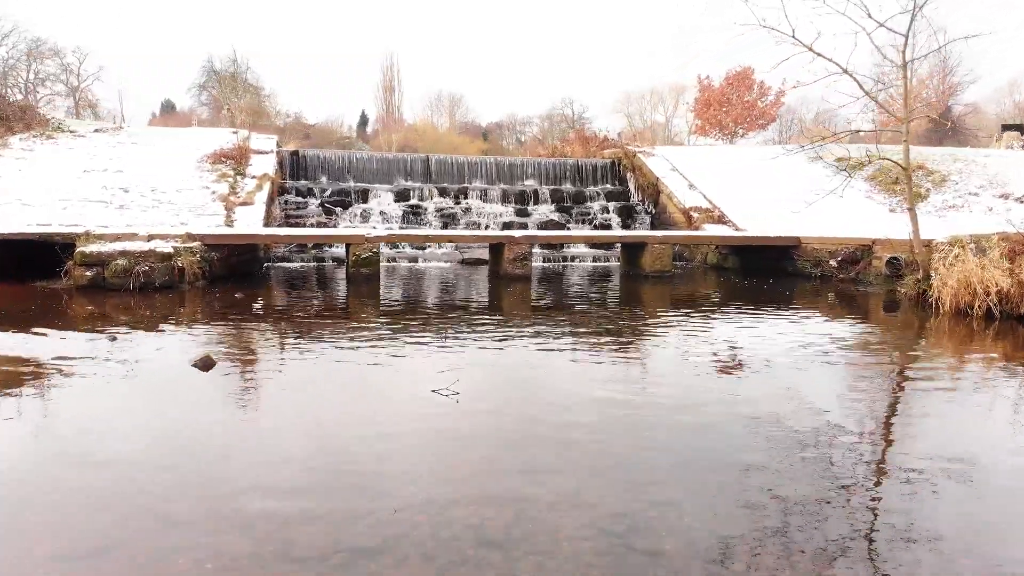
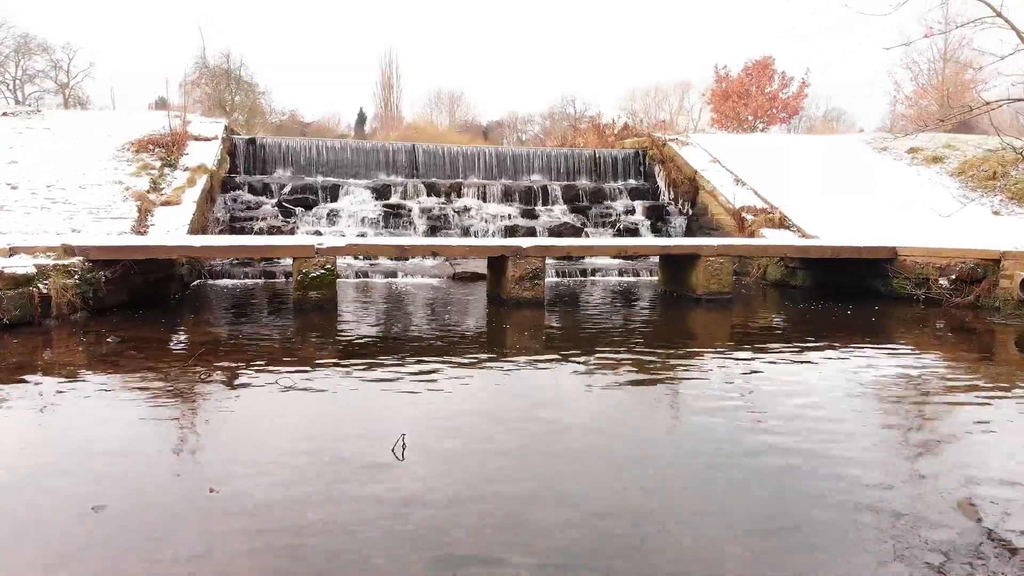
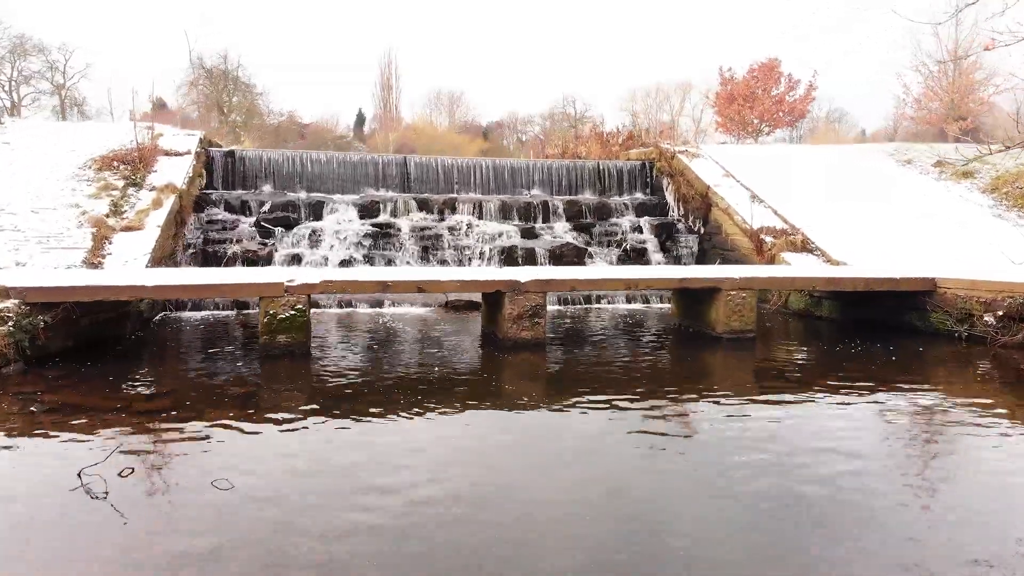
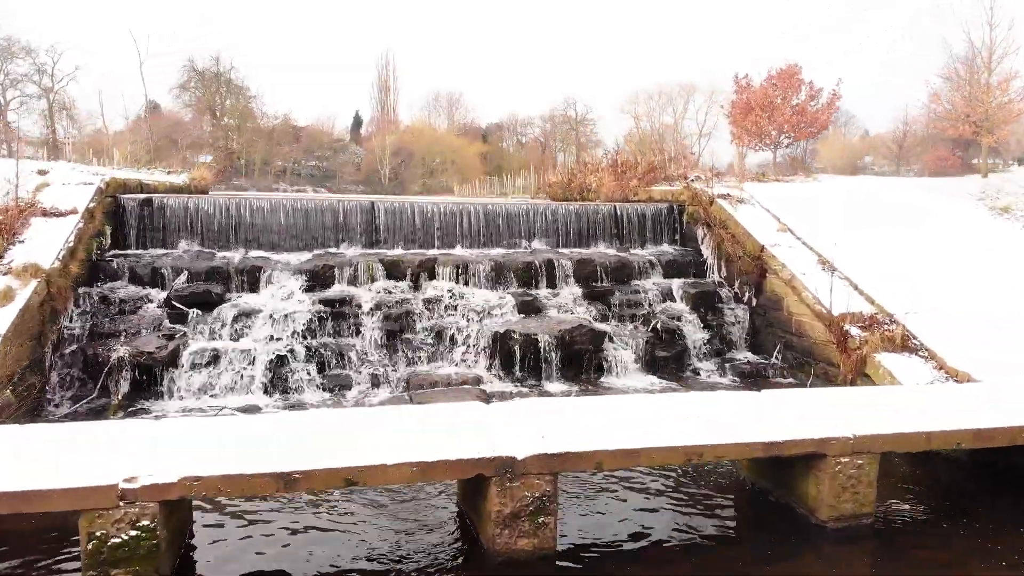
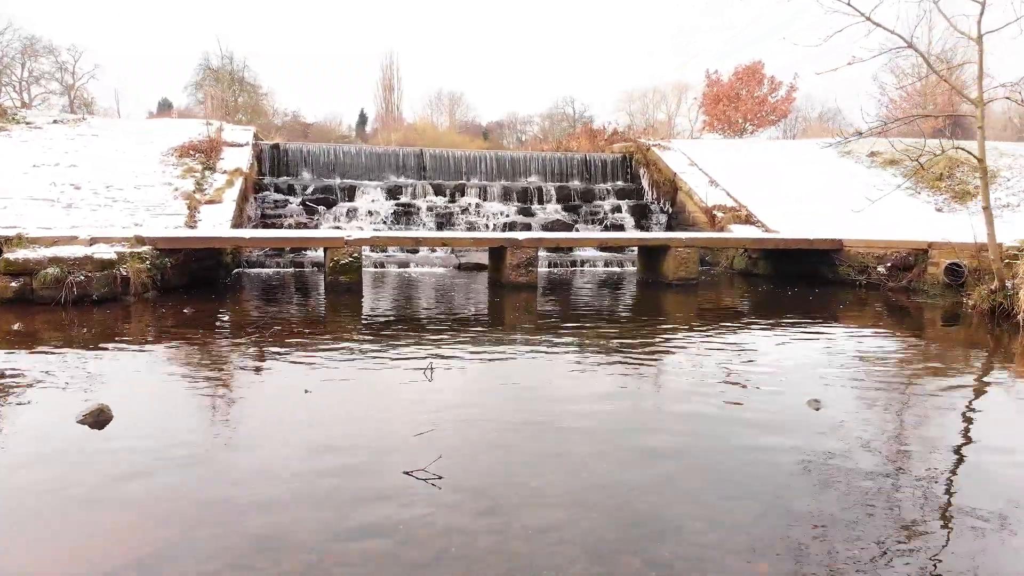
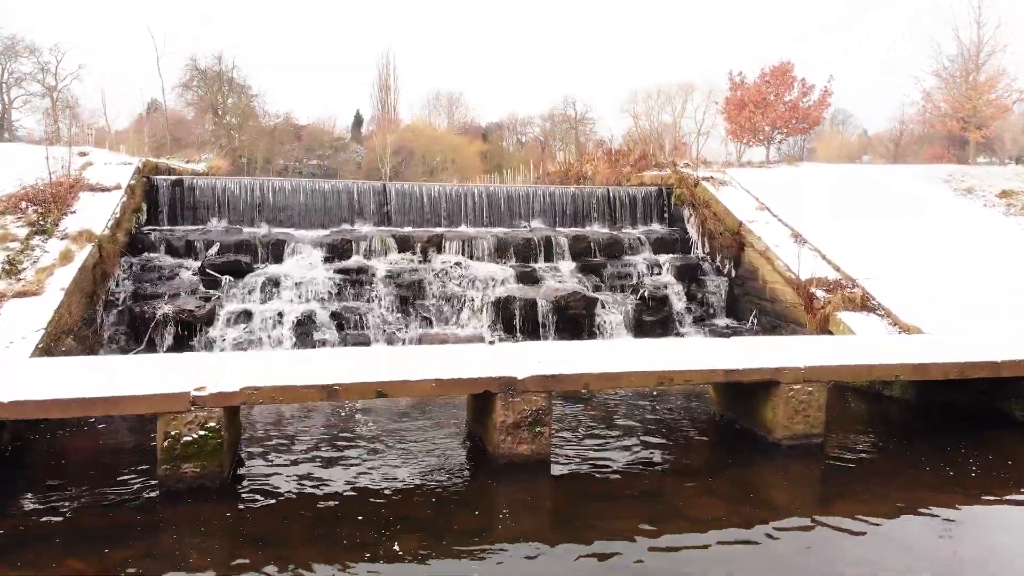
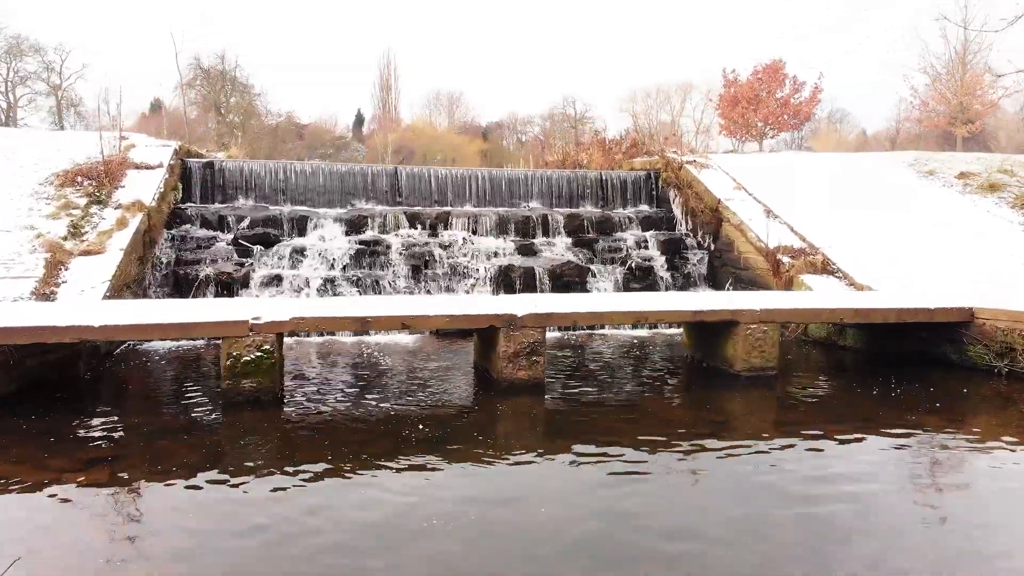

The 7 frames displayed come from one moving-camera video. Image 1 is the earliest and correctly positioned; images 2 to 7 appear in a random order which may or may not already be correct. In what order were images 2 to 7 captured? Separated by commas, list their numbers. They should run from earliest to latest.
5, 2, 3, 7, 6, 4
